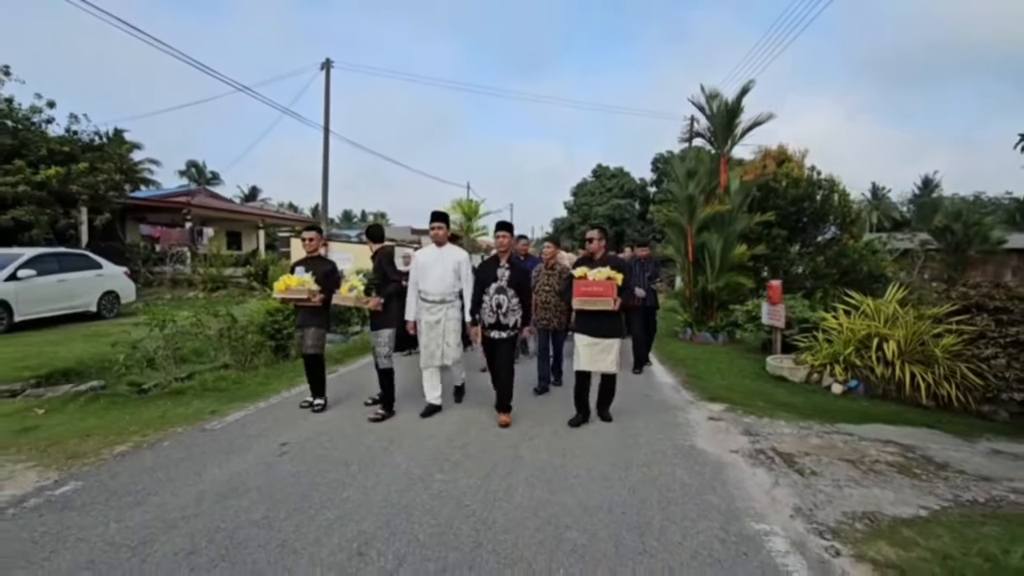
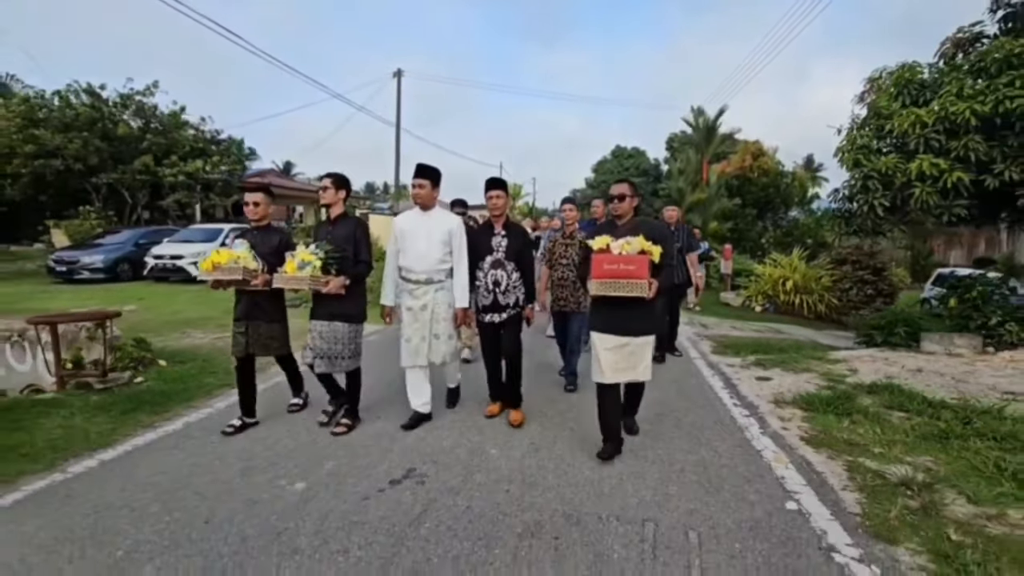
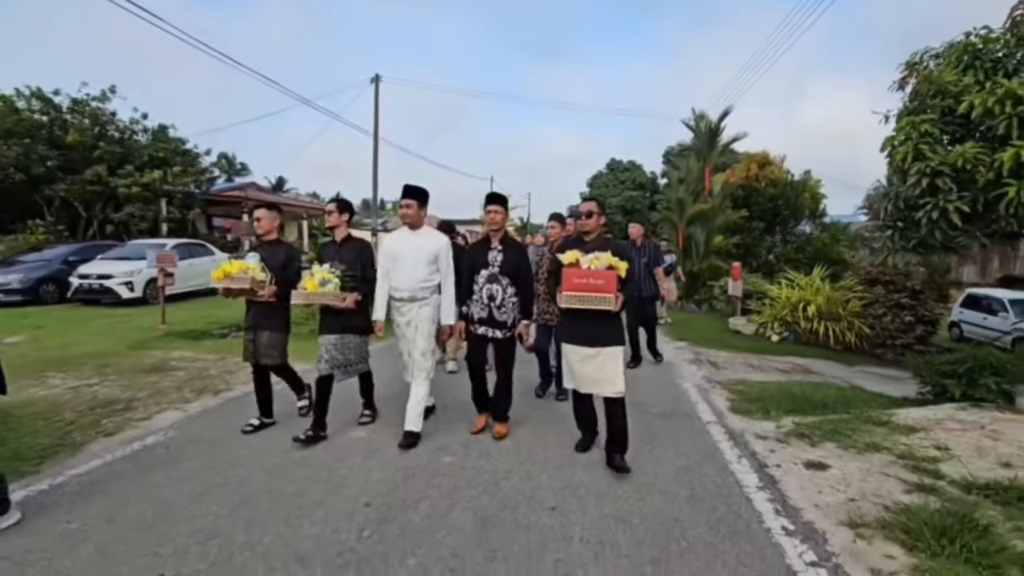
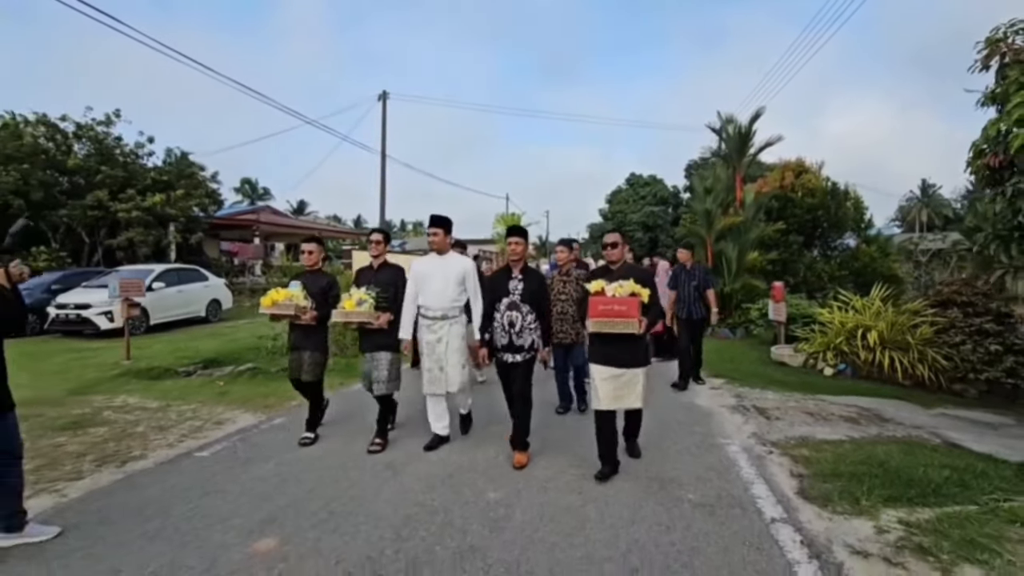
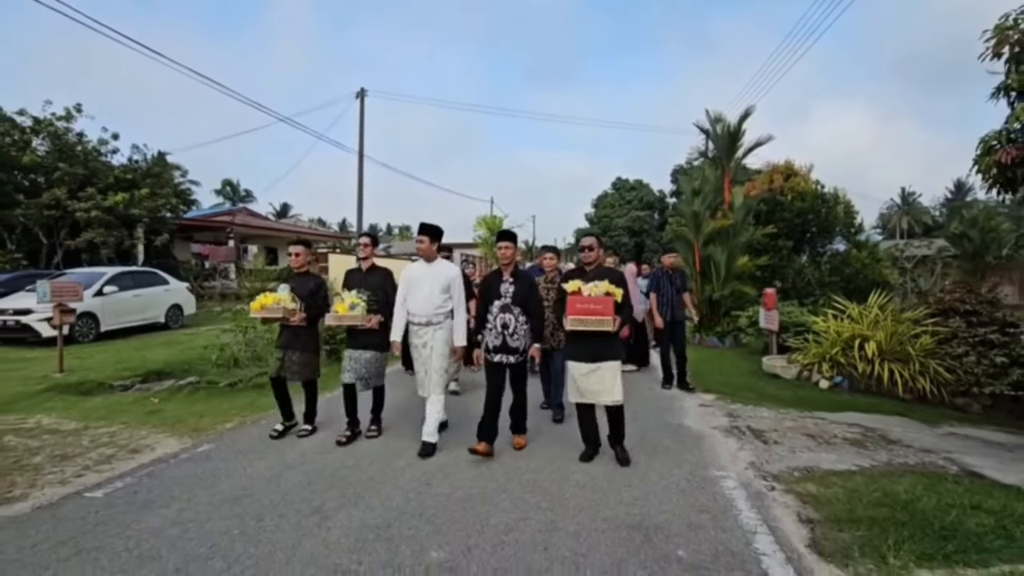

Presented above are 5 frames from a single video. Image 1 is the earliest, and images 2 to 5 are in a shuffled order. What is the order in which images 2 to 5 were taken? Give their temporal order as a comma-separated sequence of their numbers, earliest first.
5, 4, 3, 2
